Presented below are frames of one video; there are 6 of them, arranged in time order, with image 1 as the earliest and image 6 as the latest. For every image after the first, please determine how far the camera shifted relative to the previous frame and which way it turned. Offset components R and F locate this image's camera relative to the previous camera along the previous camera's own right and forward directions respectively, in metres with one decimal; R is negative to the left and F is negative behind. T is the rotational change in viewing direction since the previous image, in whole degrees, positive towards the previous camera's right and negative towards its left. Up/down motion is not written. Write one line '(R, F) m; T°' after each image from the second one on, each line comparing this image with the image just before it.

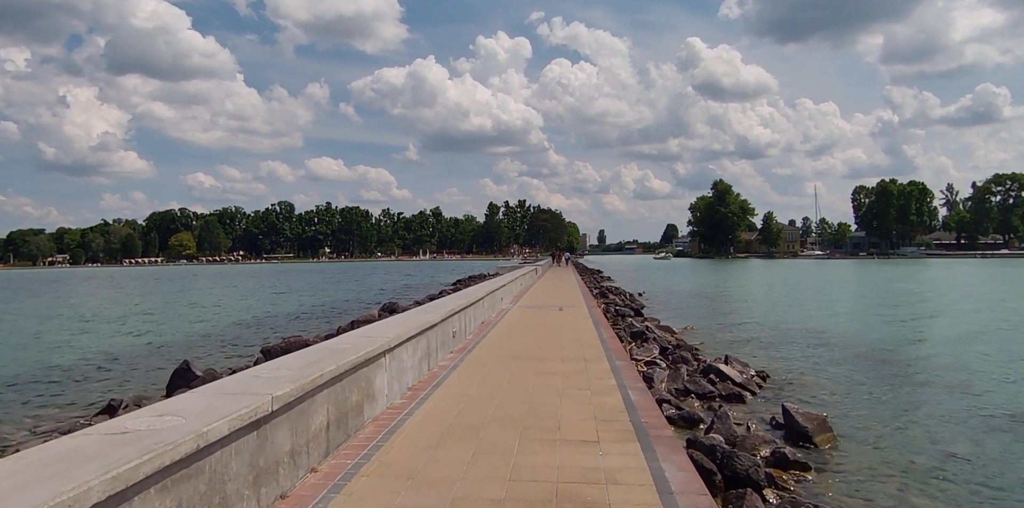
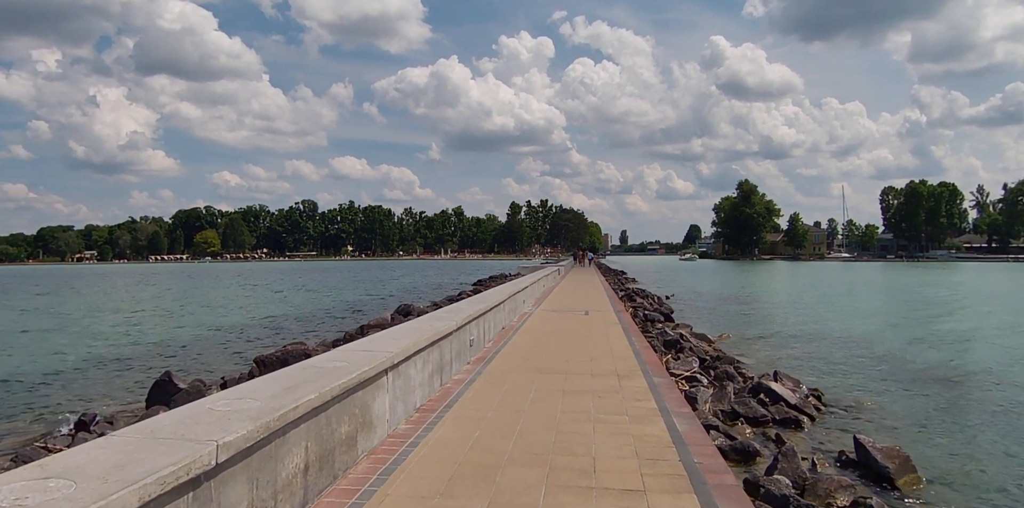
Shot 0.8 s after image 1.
(0.0, +1.0) m; -2°
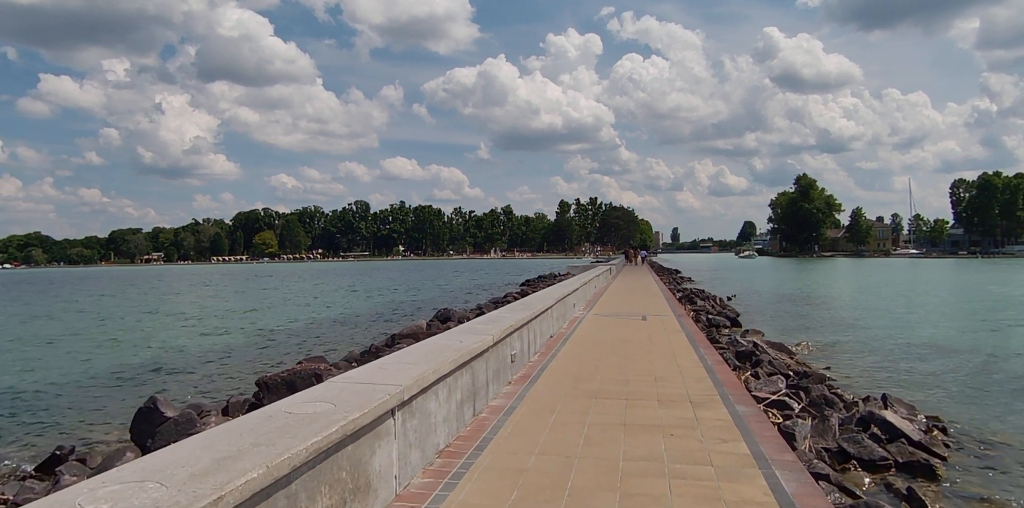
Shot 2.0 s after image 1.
(0.0, +1.4) m; -4°
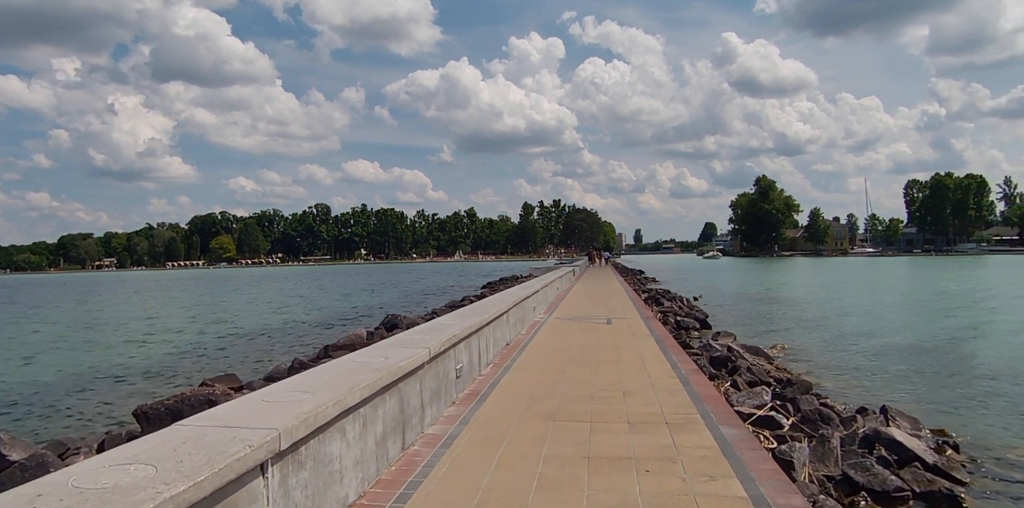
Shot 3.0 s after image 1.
(+0.2, +1.1) m; +3°
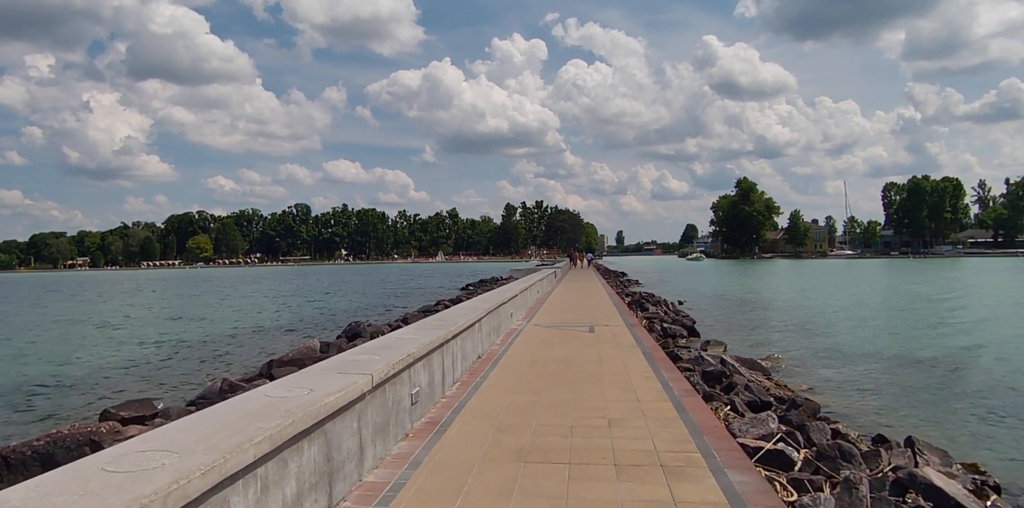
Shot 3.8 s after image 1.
(+0.1, +1.0) m; +2°
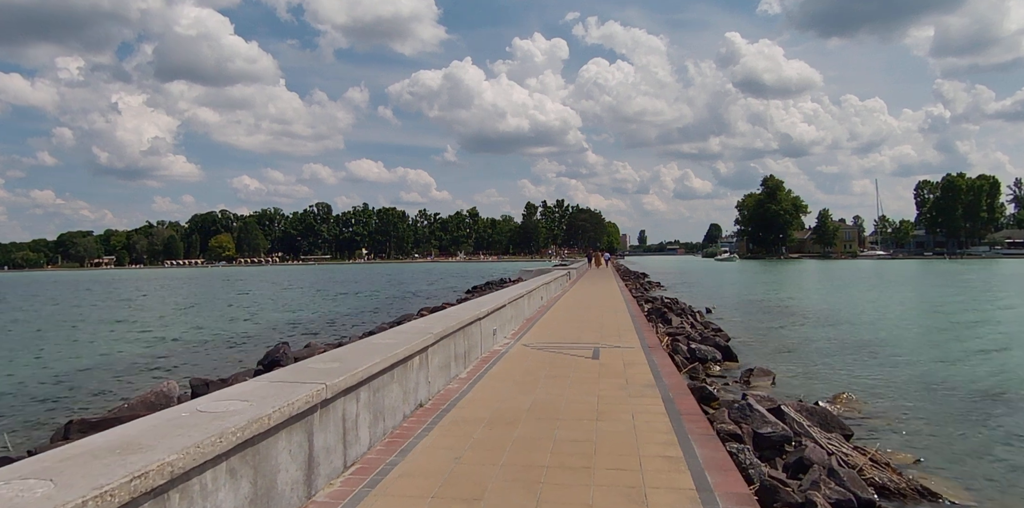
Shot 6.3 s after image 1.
(+0.6, +3.0) m; -2°
